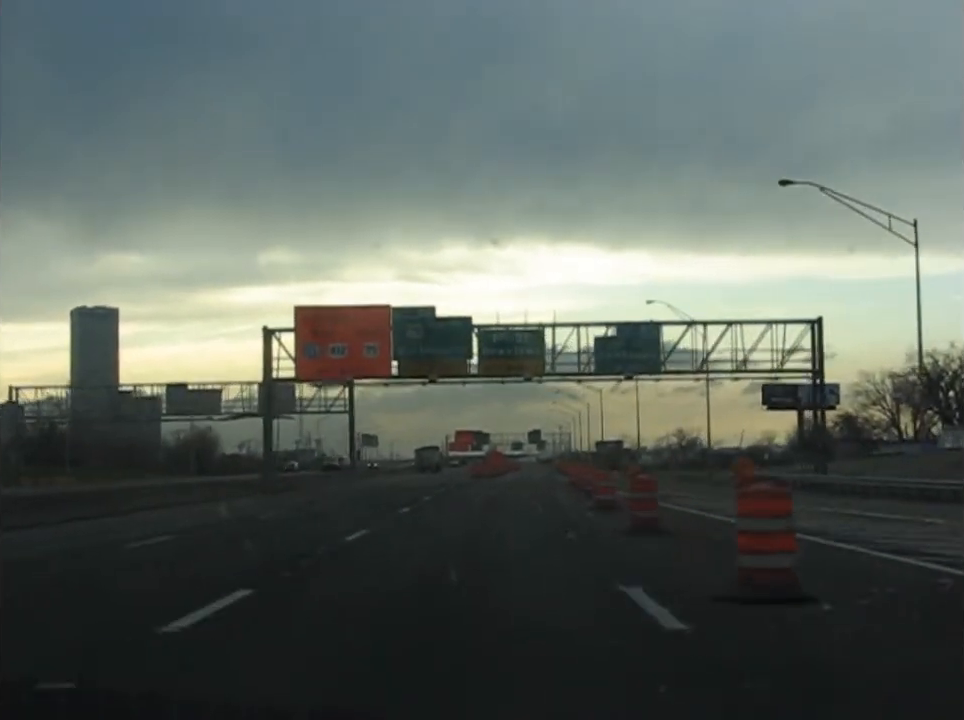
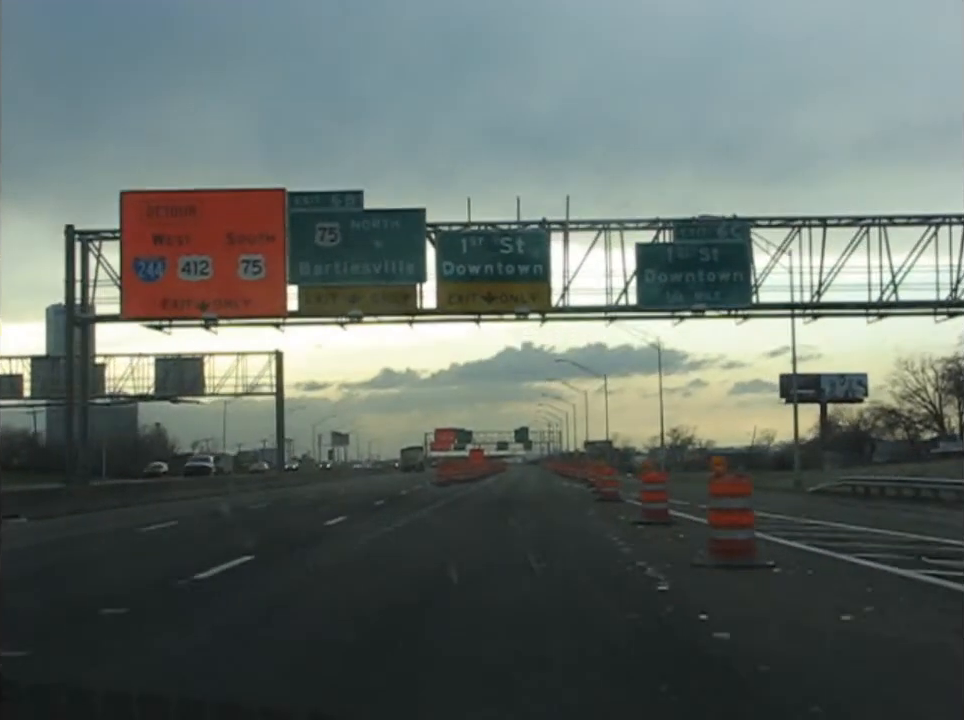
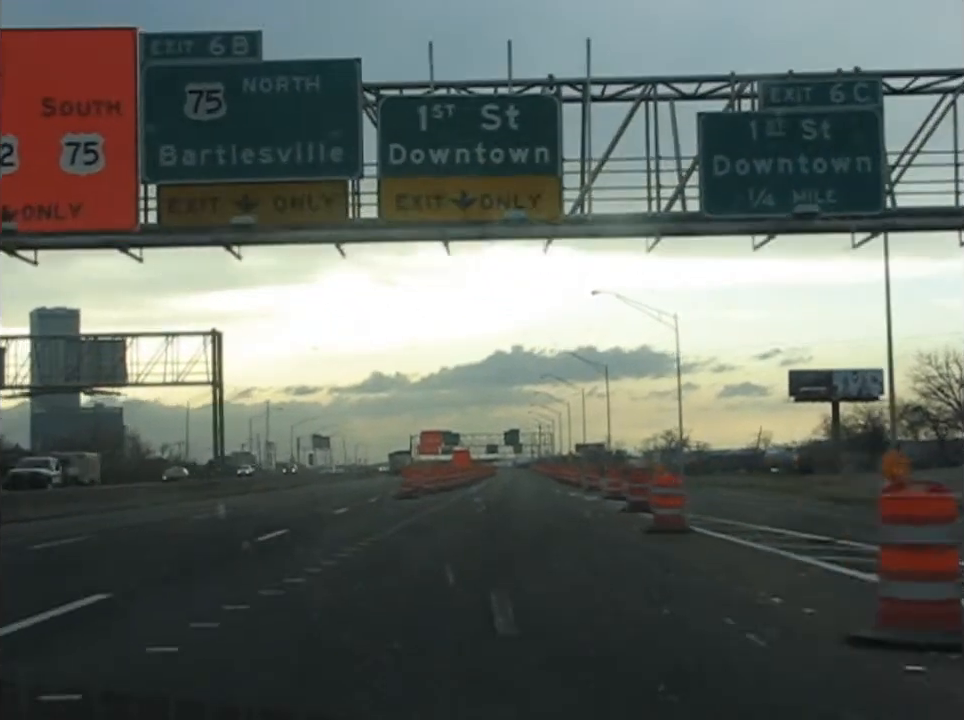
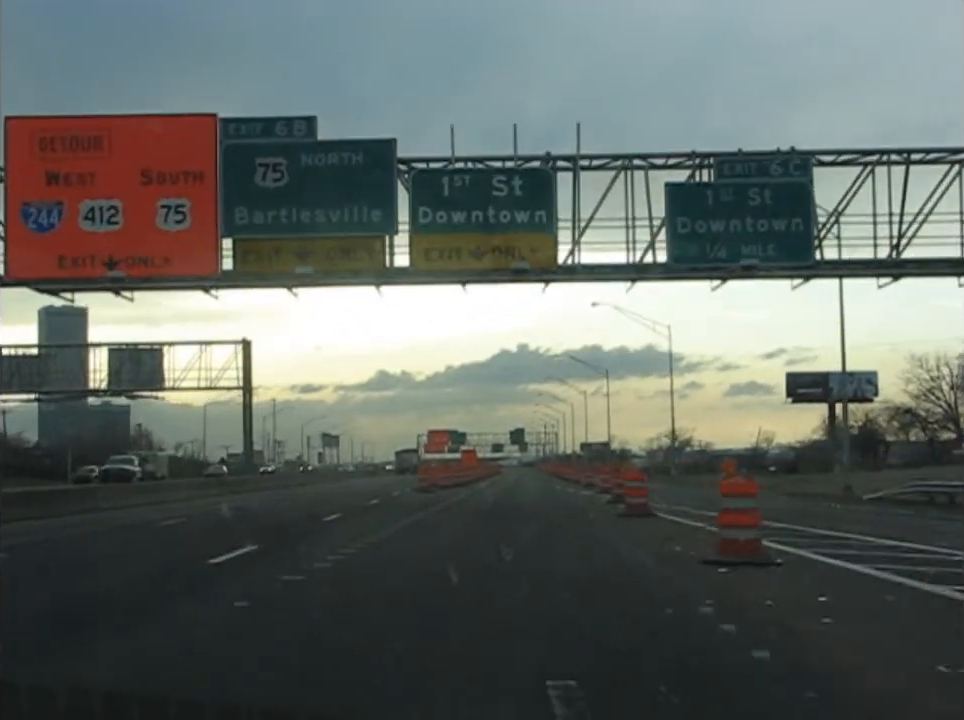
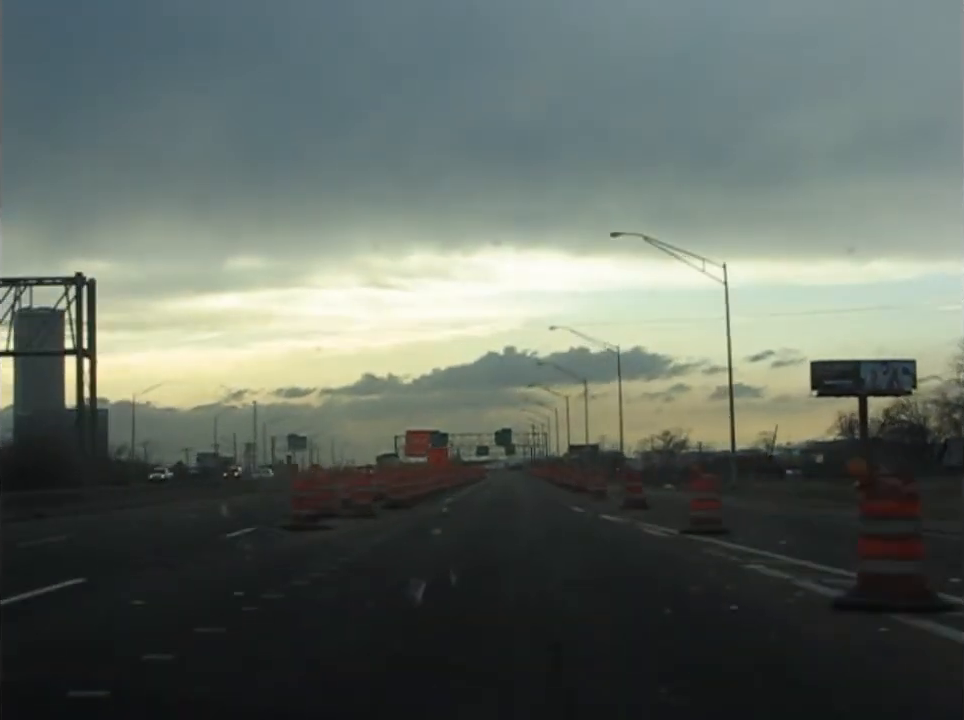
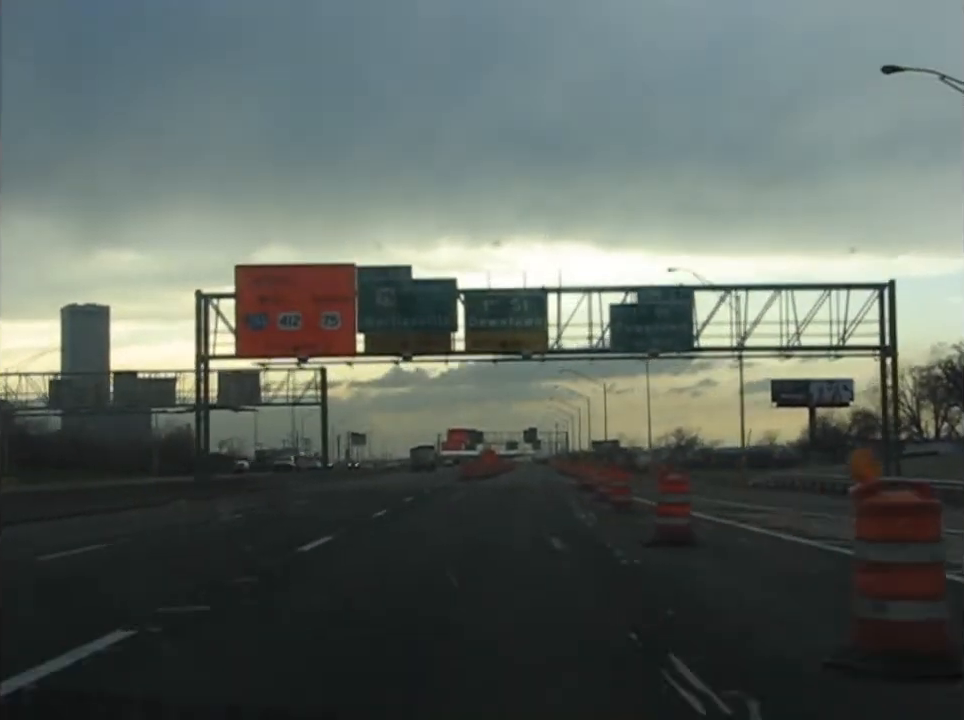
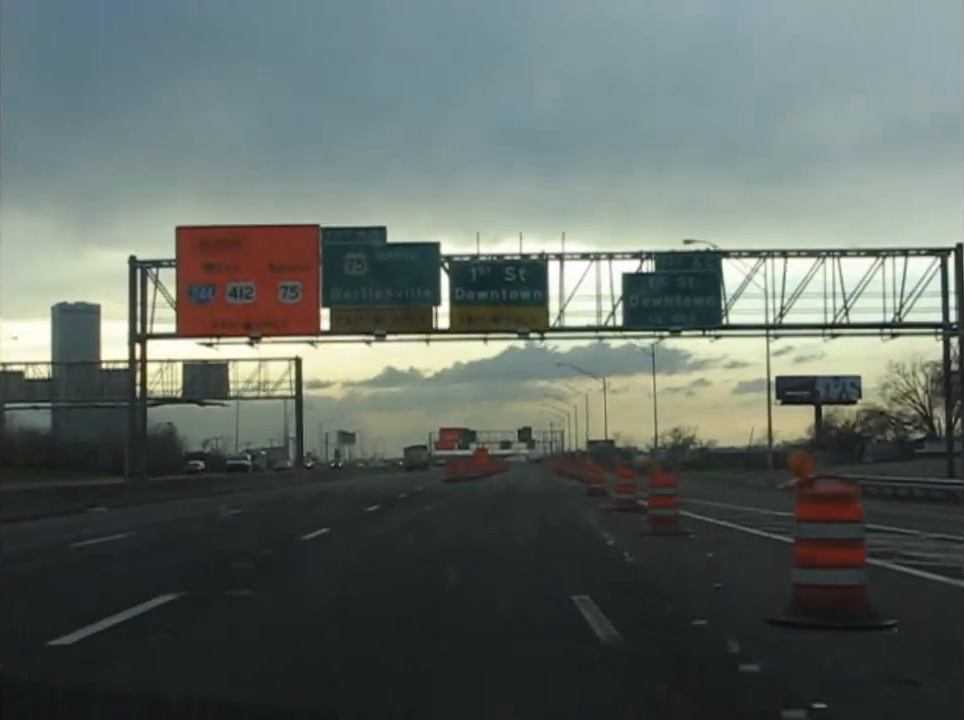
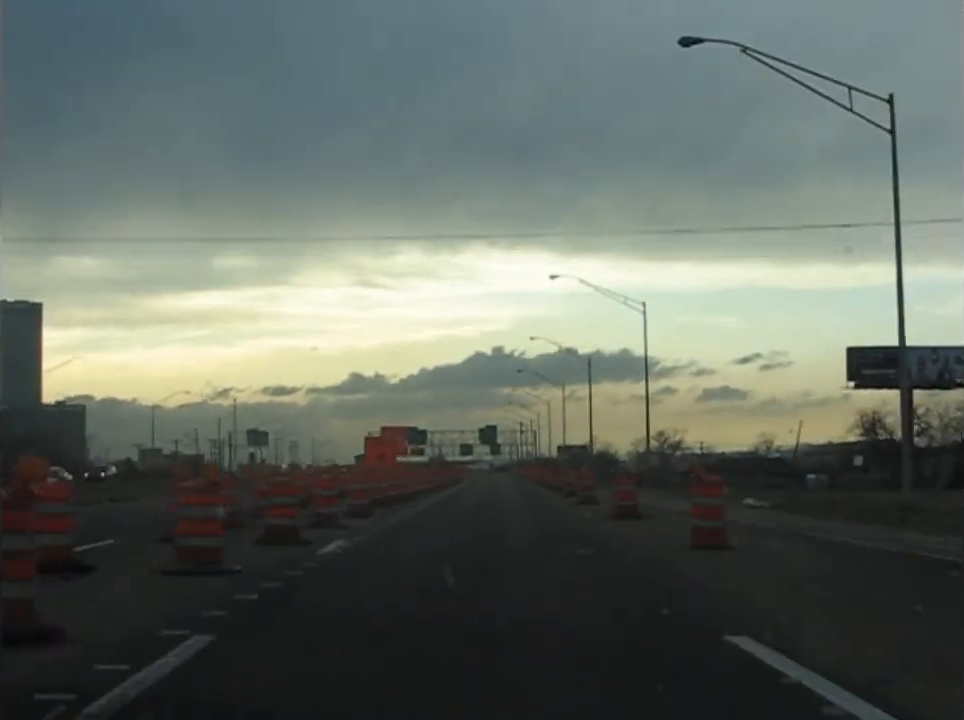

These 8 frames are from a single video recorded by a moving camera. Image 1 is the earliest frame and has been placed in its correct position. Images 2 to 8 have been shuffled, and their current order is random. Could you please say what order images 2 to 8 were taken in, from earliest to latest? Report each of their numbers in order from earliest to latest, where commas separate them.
6, 7, 2, 4, 3, 5, 8
